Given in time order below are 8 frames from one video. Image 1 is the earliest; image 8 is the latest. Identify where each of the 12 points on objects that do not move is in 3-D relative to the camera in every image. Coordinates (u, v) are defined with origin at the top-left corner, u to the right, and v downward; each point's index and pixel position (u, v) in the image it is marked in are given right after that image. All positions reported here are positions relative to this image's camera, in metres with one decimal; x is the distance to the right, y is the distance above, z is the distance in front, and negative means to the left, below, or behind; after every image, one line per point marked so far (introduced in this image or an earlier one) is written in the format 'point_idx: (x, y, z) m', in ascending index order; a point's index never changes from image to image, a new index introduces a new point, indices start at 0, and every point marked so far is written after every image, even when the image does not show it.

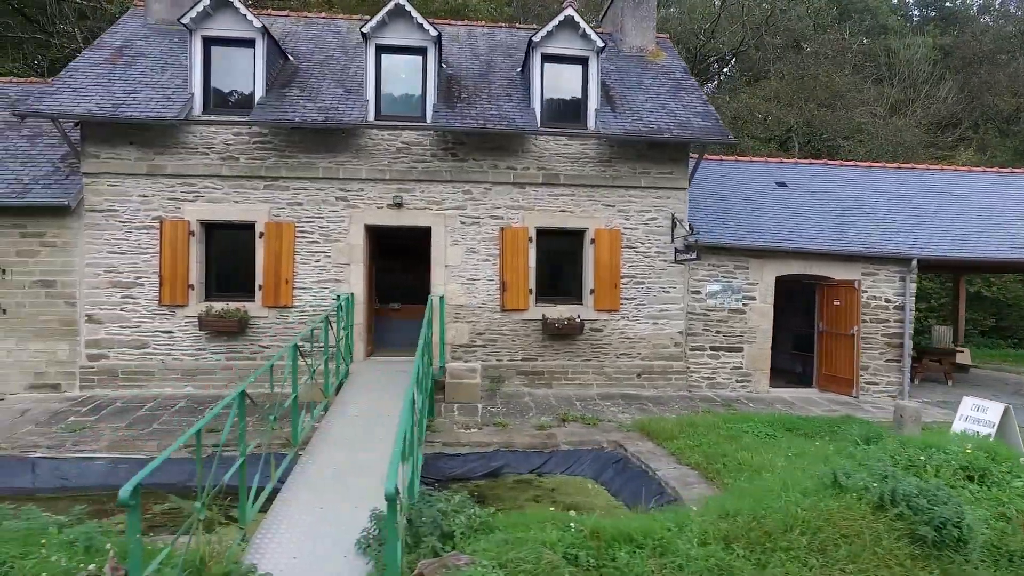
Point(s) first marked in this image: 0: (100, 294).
0: (-5.2, -0.1, +7.9) m
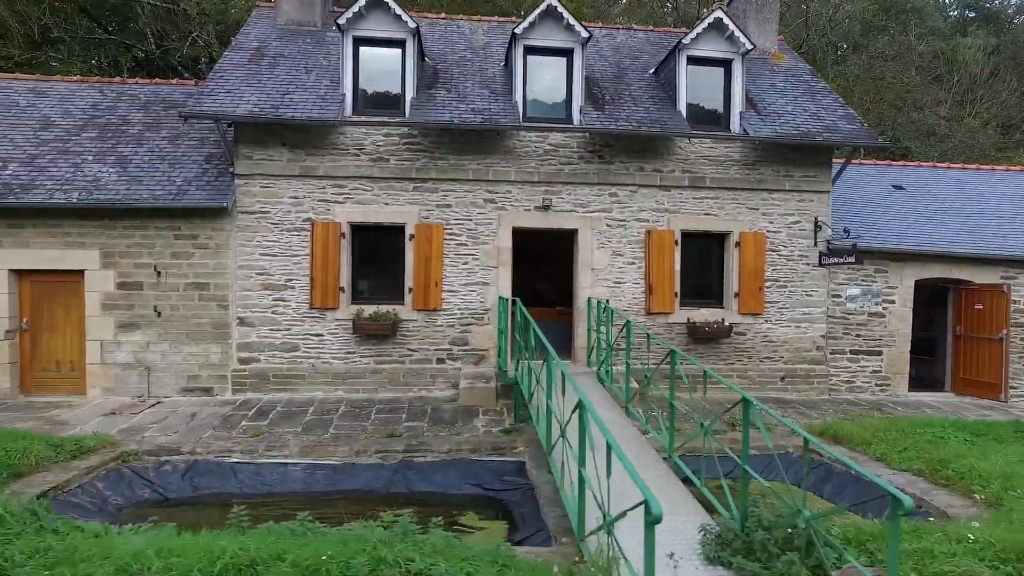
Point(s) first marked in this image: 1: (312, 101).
0: (-3.3, -0.1, +7.9) m
1: (-2.5, +2.3, +7.8) m
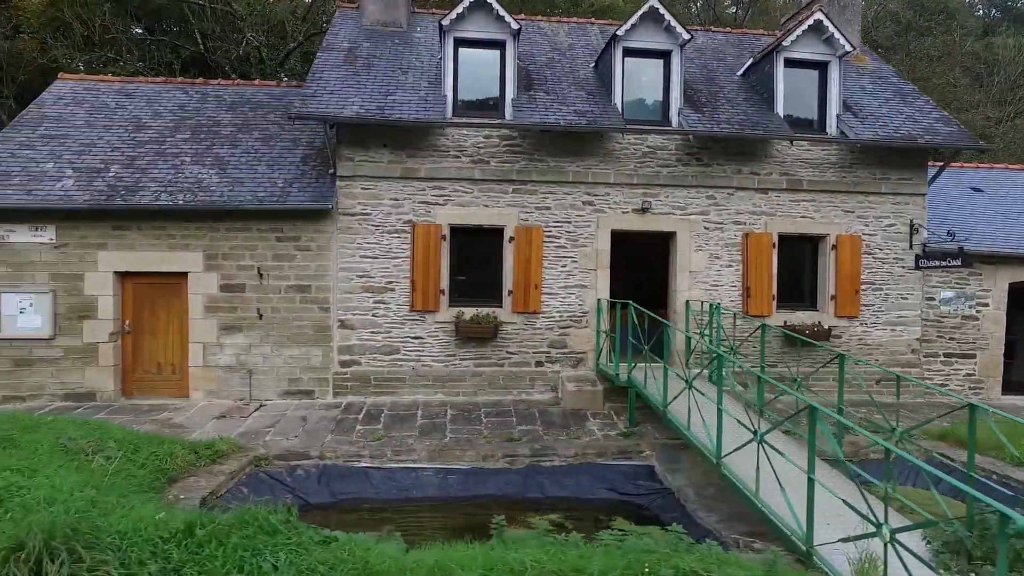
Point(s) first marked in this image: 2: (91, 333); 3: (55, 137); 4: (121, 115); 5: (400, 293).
0: (-2.0, -0.1, +7.8) m
1: (-1.2, +2.3, +7.7) m
2: (-5.1, -0.5, +7.6) m
3: (-6.0, +2.0, +8.3) m
4: (-5.5, +2.4, +8.8) m
5: (-1.4, -0.1, +7.9) m
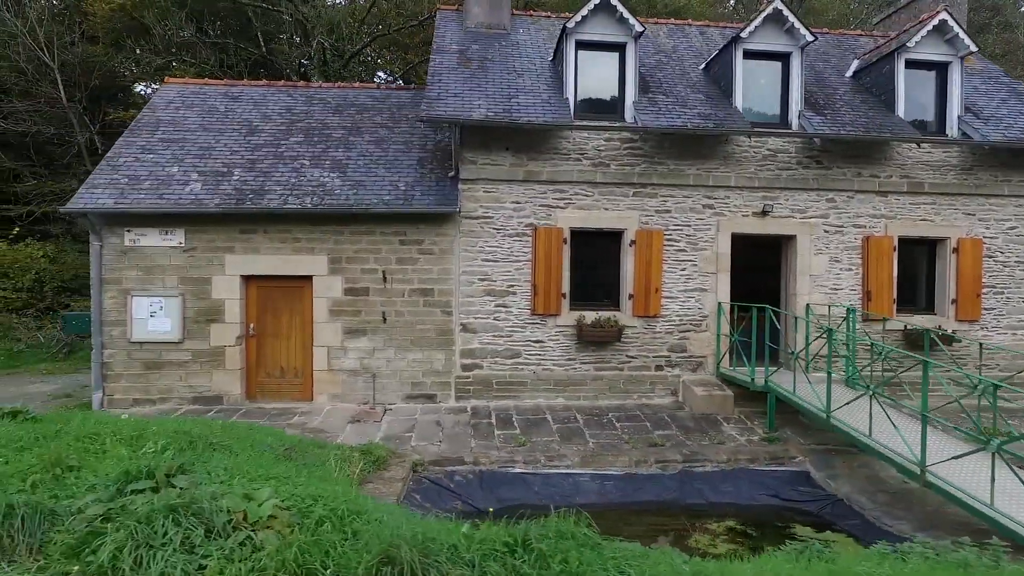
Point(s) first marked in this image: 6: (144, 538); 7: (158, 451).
0: (-0.5, -0.2, +7.8) m
1: (+0.3, +2.2, +7.7) m
2: (-3.5, -0.6, +7.6) m
3: (-4.5, +2.0, +8.3) m
4: (-3.9, +2.4, +8.8) m
5: (+0.1, -0.1, +7.9) m
6: (-1.6, -1.1, +2.7) m
7: (-2.2, -1.0, +3.9) m
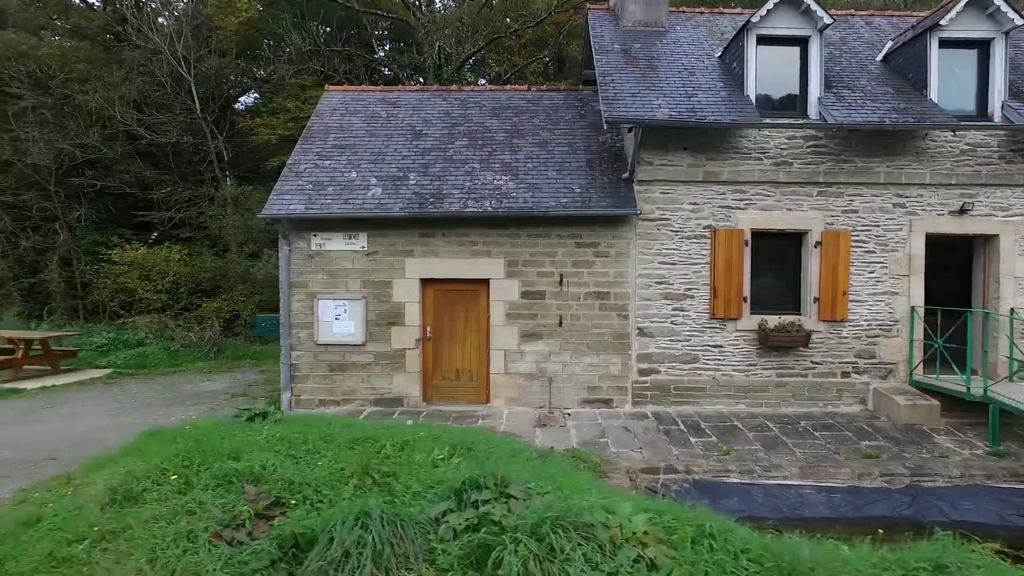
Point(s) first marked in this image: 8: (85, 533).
0: (+1.7, -0.2, +7.7) m
1: (+2.5, +2.2, +7.5) m
2: (-1.4, -0.6, +7.8) m
3: (-2.2, +1.9, +8.6) m
4: (-1.7, +2.3, +9.0) m
5: (+2.3, -0.1, +7.7) m
6: (+0.1, -1.1, +2.7) m
7: (-0.4, -1.1, +3.9) m
8: (-2.2, -1.3, +3.3) m
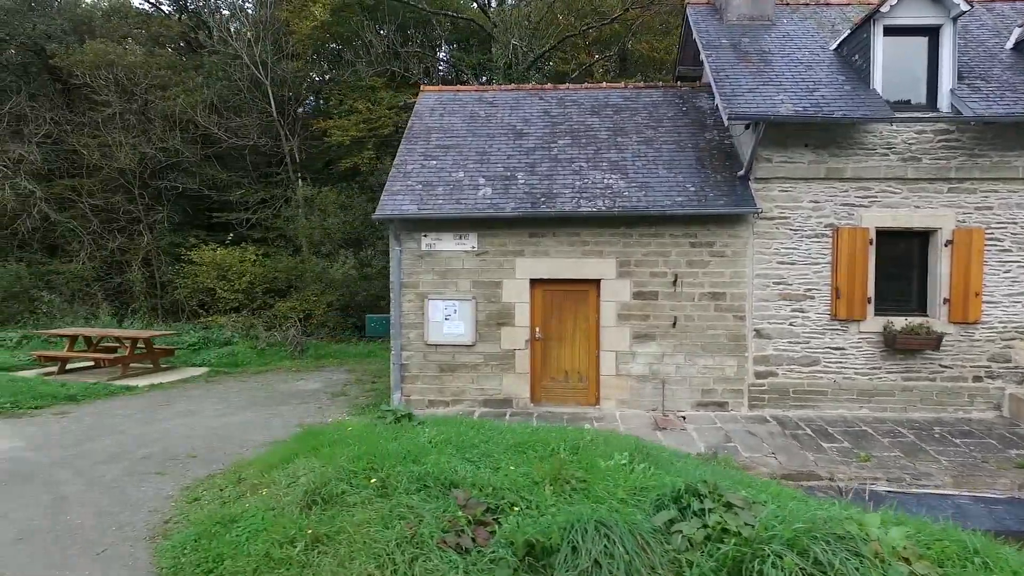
0: (+3.0, -0.2, +7.5) m
1: (+3.8, +2.2, +7.2) m
2: (0.0, -0.6, +7.7) m
3: (-0.8, +1.9, +8.6) m
4: (-0.2, +2.3, +9.0) m
5: (+3.6, -0.2, +7.4) m
6: (+1.2, -1.1, +2.6) m
7: (+0.8, -1.1, +3.9) m
8: (-1.1, -1.3, +3.4) m
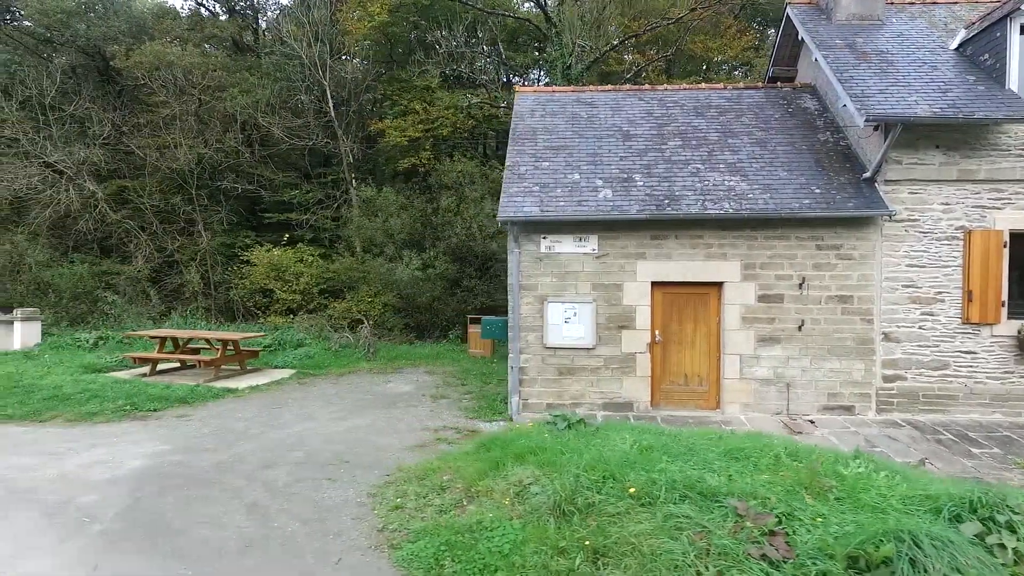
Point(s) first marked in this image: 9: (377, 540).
0: (+4.5, -0.3, +7.4) m
1: (+5.3, +2.2, +7.1) m
2: (+1.5, -0.7, +7.7) m
3: (+0.7, +1.9, +8.5) m
4: (+1.3, +2.3, +8.9) m
5: (+5.1, -0.2, +7.4) m
6: (+2.6, -1.2, +2.5) m
7: (+2.2, -1.1, +3.8) m
8: (+0.3, -1.3, +3.3) m
9: (-0.9, -1.6, +4.0) m
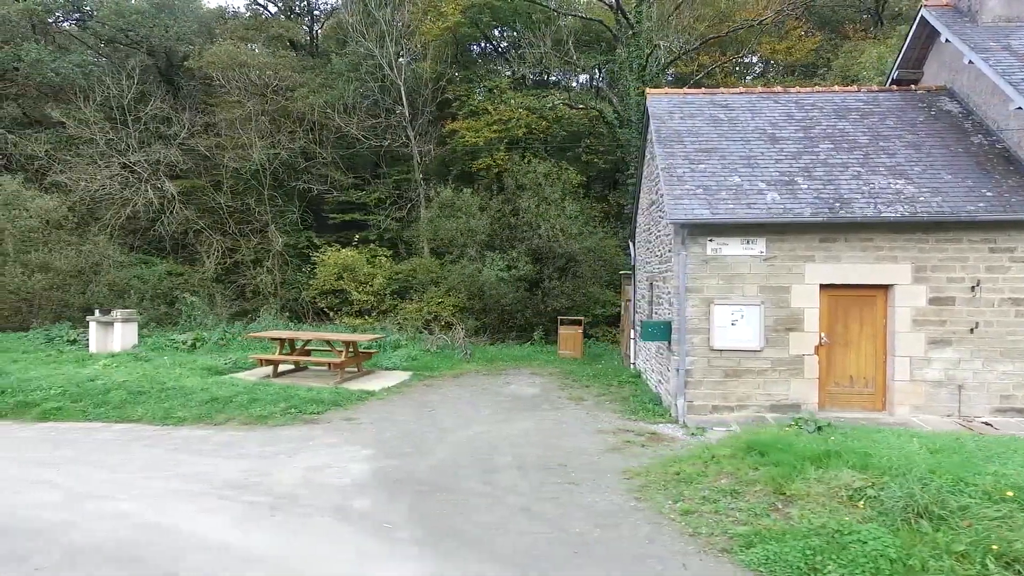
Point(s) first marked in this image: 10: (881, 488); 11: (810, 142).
0: (+6.6, -0.3, +7.4) m
1: (+7.3, +2.1, +7.1) m
2: (+3.5, -0.7, +7.7) m
3: (+2.7, +1.9, +8.5) m
4: (+3.3, +2.3, +8.9) m
5: (+7.2, -0.2, +7.4) m
6: (+4.7, -1.2, +2.5) m
7: (+4.3, -1.1, +3.8) m
8: (+2.4, -1.4, +3.3) m
9: (+1.2, -1.6, +4.0) m
10: (+2.2, -1.2, +3.9) m
11: (+4.0, +2.0, +8.6) m
